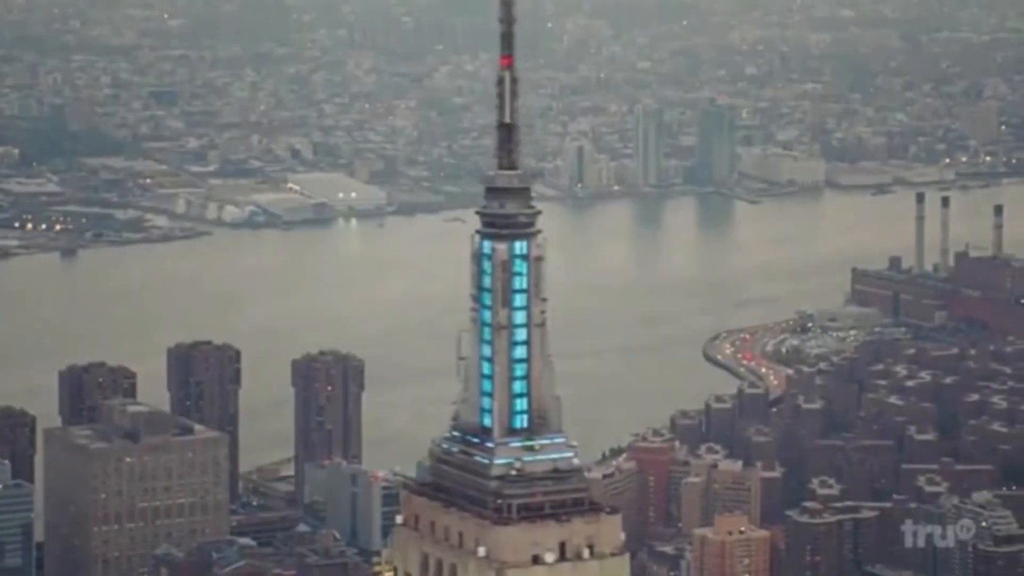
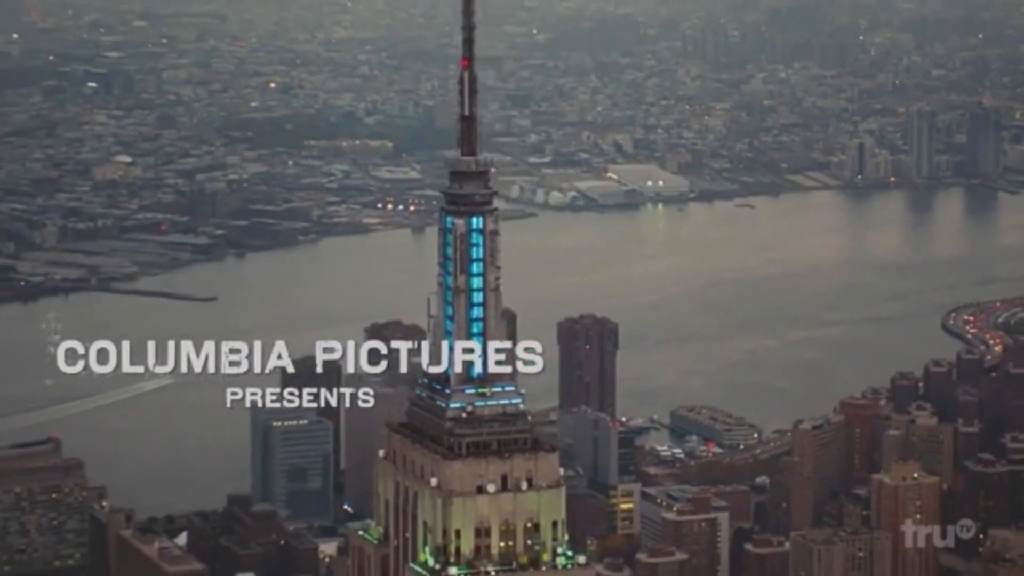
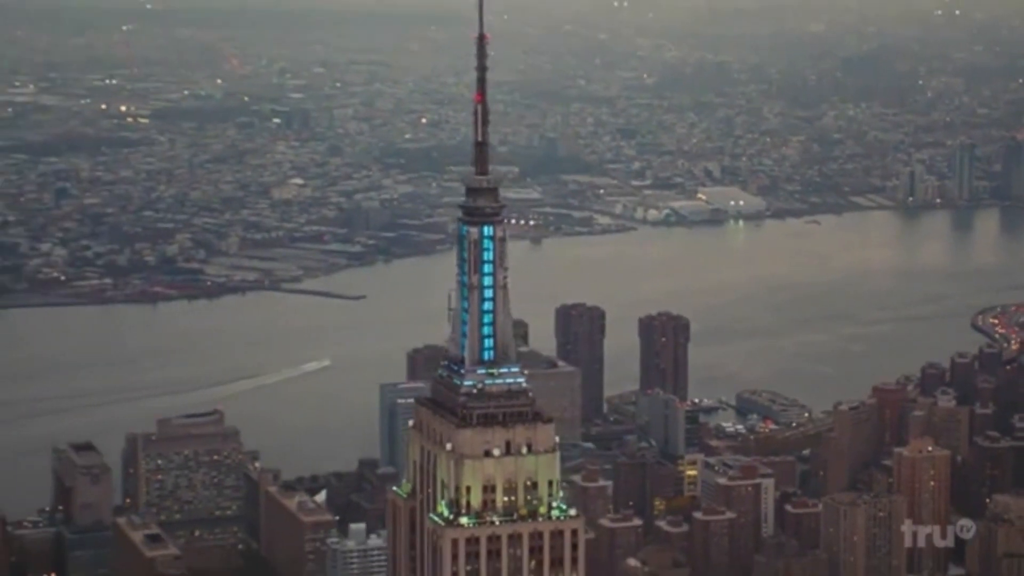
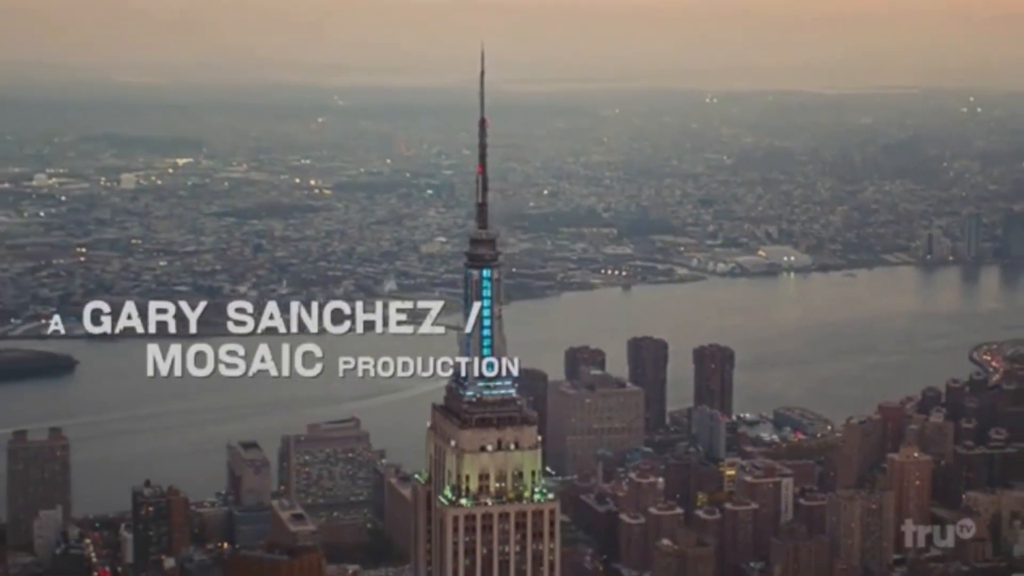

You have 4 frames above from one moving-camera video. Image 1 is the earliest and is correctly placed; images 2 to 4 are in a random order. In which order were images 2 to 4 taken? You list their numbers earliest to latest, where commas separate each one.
2, 3, 4
